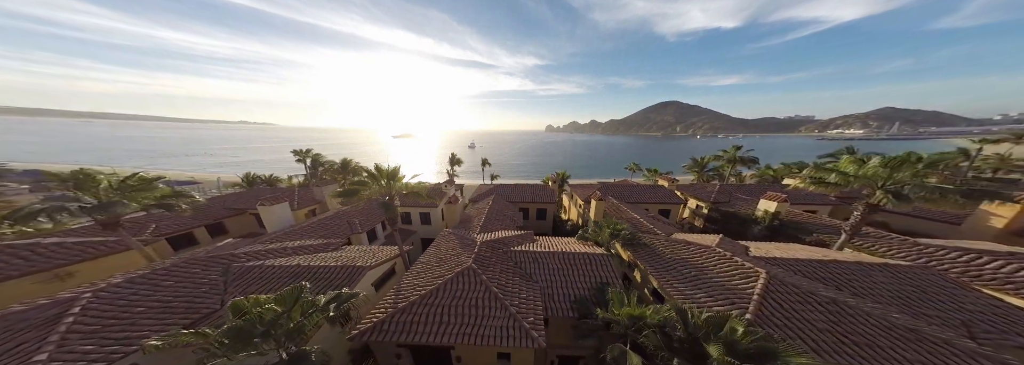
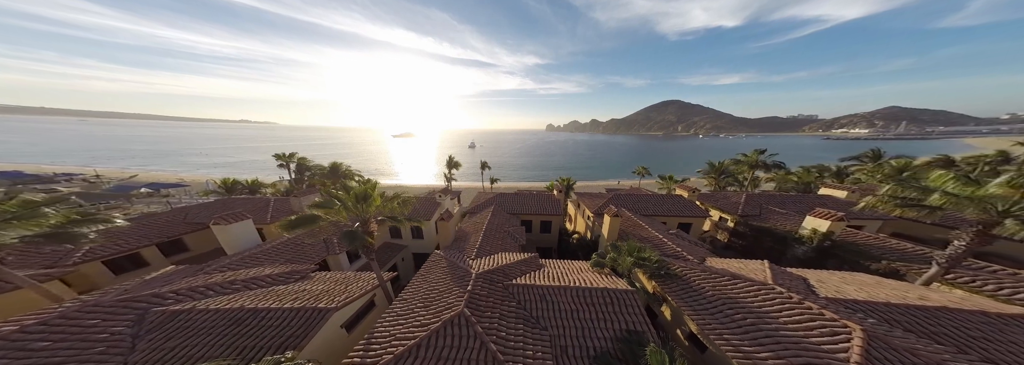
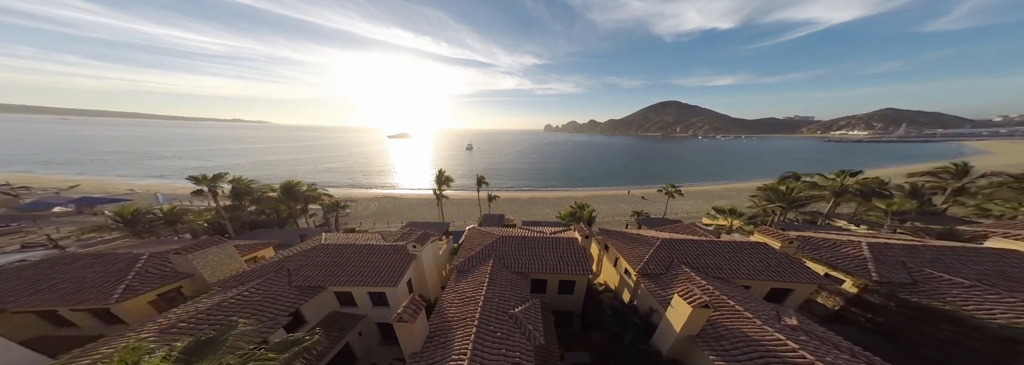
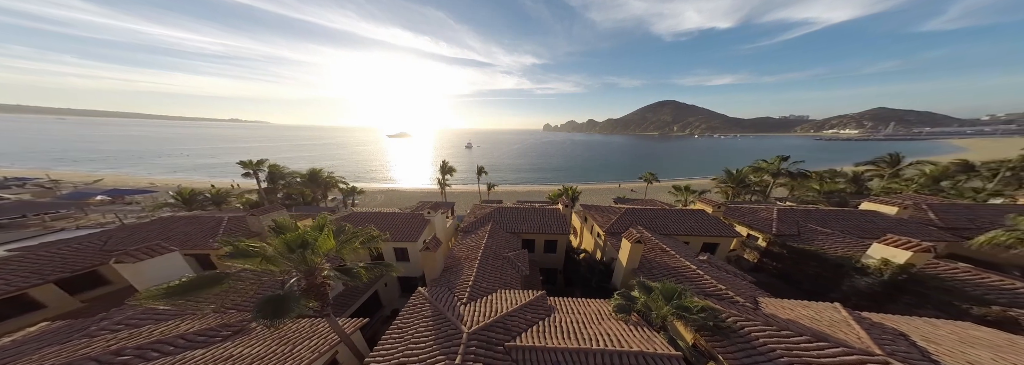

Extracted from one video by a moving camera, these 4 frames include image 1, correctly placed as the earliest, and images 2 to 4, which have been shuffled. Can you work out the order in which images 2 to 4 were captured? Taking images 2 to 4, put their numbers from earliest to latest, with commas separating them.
2, 4, 3
